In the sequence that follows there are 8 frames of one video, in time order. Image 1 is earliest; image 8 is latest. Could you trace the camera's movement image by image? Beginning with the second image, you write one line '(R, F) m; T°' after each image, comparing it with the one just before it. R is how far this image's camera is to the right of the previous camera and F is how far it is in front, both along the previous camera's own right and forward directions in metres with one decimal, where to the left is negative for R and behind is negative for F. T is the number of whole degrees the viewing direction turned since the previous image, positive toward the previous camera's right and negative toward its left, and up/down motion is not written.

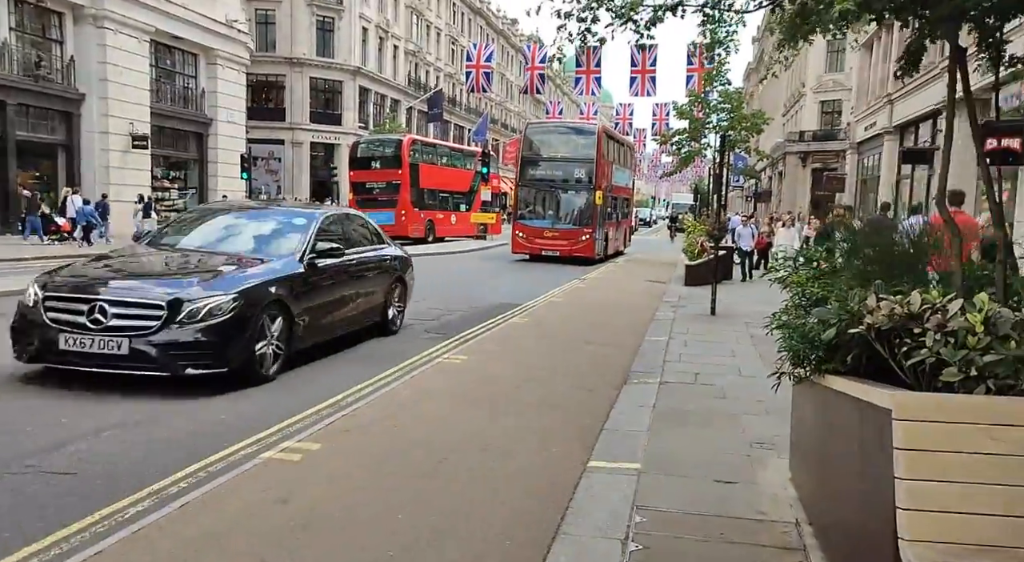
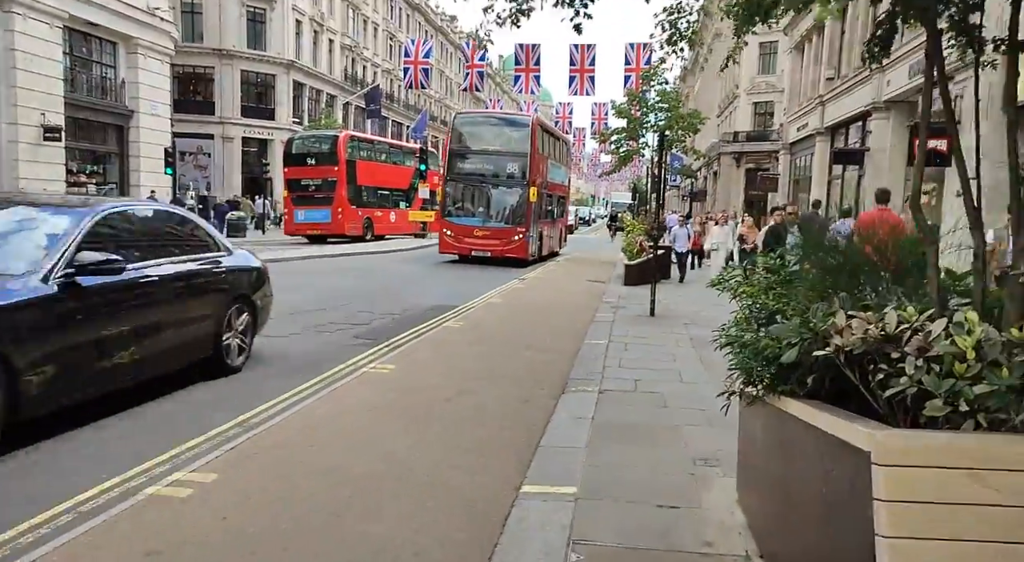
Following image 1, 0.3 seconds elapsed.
(+0.1, +0.4) m; +4°
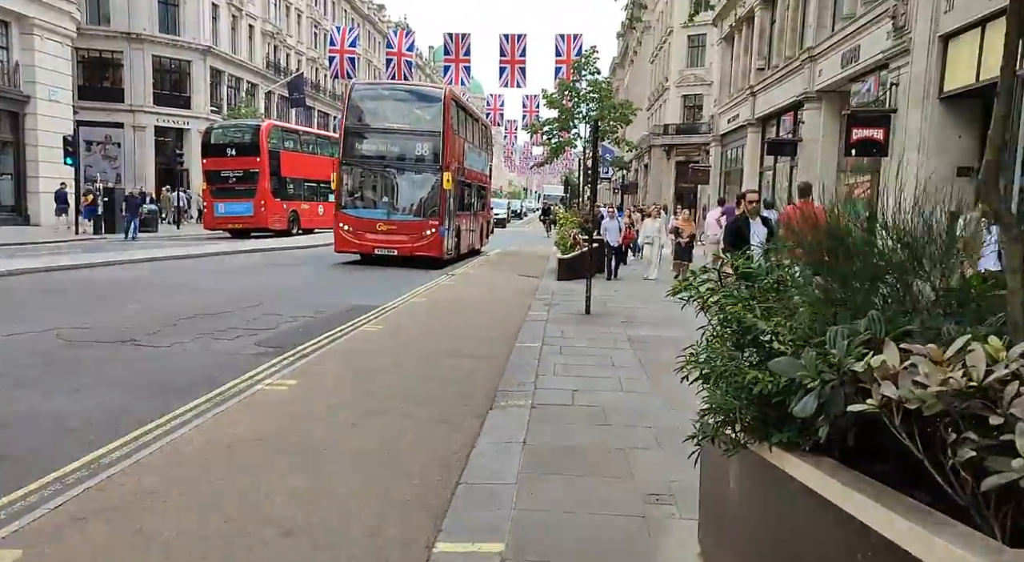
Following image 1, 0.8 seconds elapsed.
(+0.1, +0.8) m; +5°
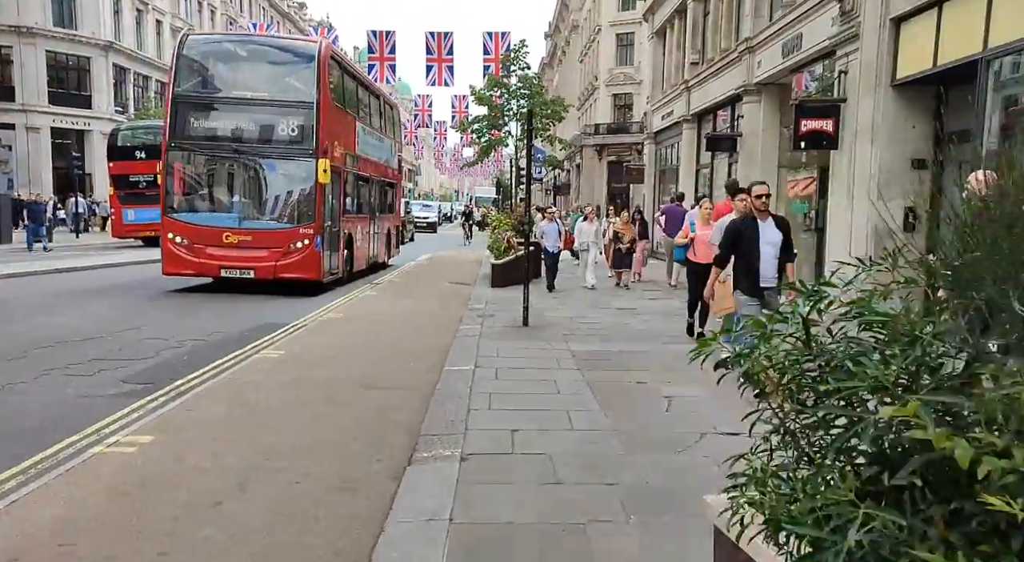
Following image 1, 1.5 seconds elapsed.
(+0.1, +1.2) m; +5°
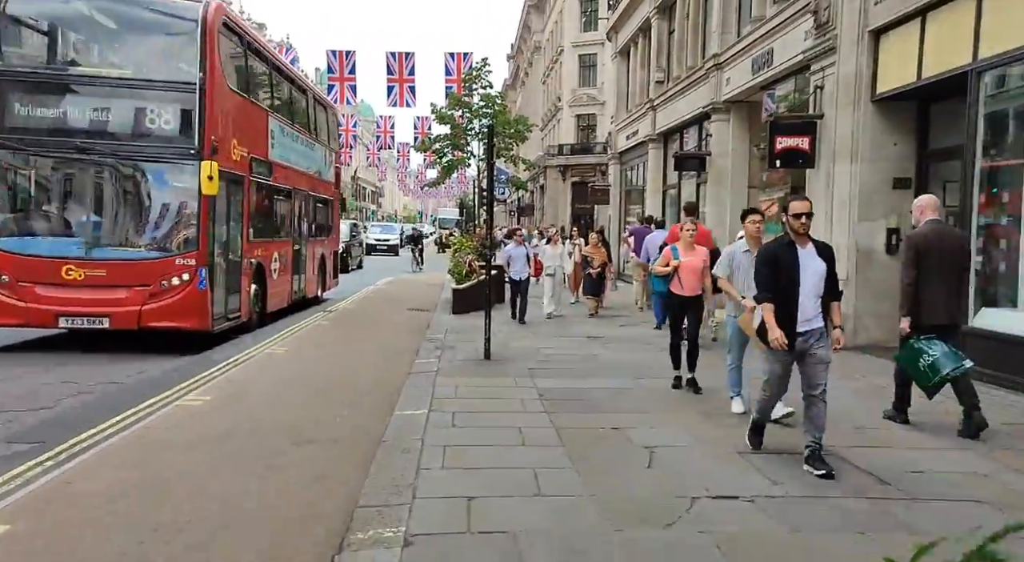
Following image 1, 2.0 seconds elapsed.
(+0.1, +0.9) m; +2°
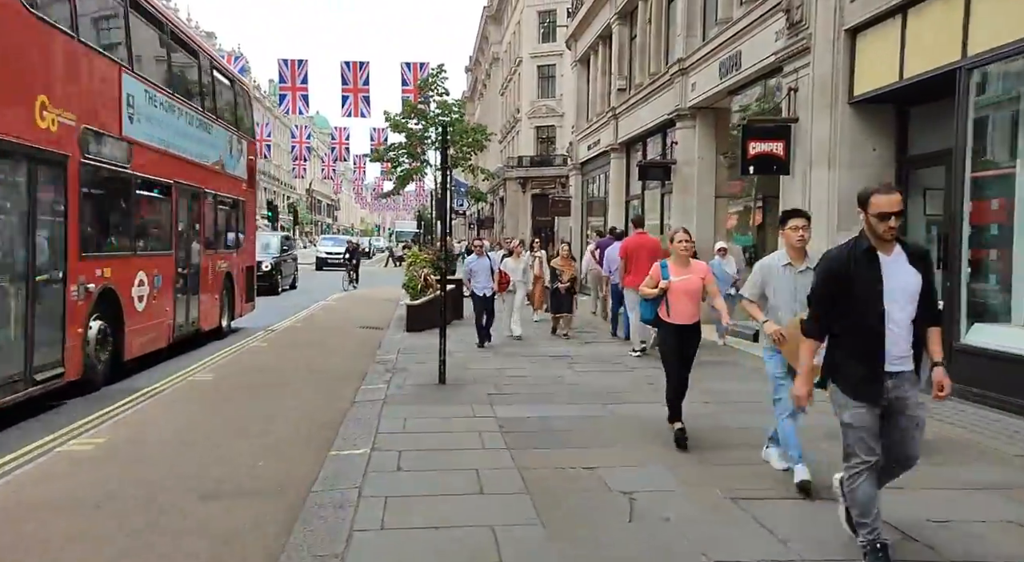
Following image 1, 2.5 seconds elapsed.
(0.0, +0.9) m; +3°
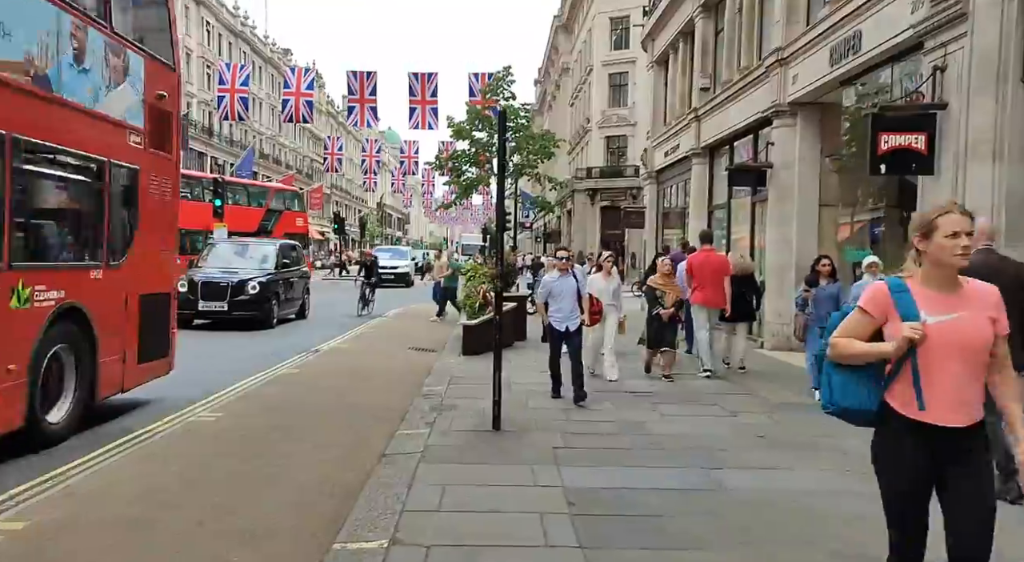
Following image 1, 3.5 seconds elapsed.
(-0.1, +1.9) m; -5°
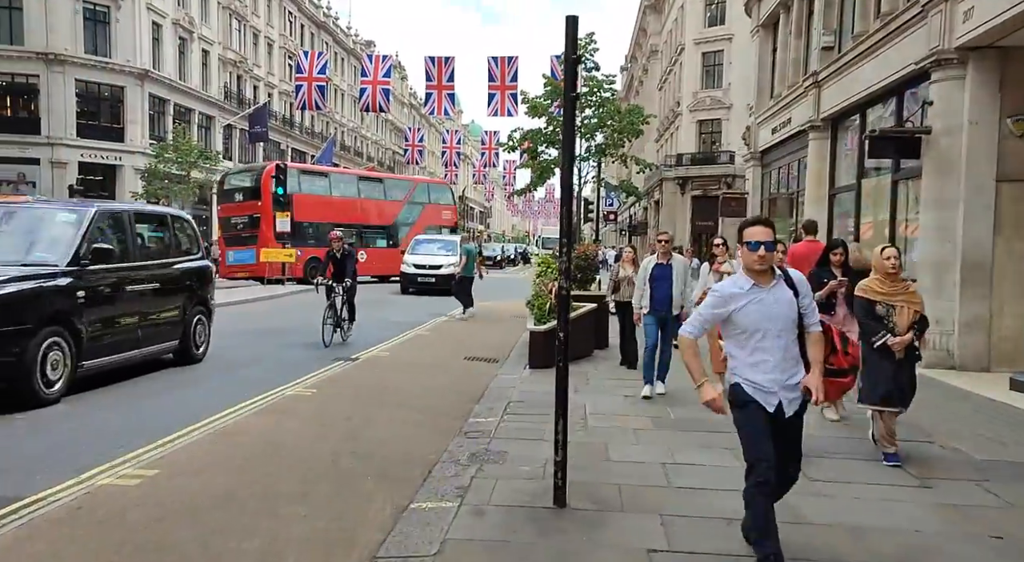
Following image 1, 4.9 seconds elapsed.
(+0.1, +2.8) m; -6°
